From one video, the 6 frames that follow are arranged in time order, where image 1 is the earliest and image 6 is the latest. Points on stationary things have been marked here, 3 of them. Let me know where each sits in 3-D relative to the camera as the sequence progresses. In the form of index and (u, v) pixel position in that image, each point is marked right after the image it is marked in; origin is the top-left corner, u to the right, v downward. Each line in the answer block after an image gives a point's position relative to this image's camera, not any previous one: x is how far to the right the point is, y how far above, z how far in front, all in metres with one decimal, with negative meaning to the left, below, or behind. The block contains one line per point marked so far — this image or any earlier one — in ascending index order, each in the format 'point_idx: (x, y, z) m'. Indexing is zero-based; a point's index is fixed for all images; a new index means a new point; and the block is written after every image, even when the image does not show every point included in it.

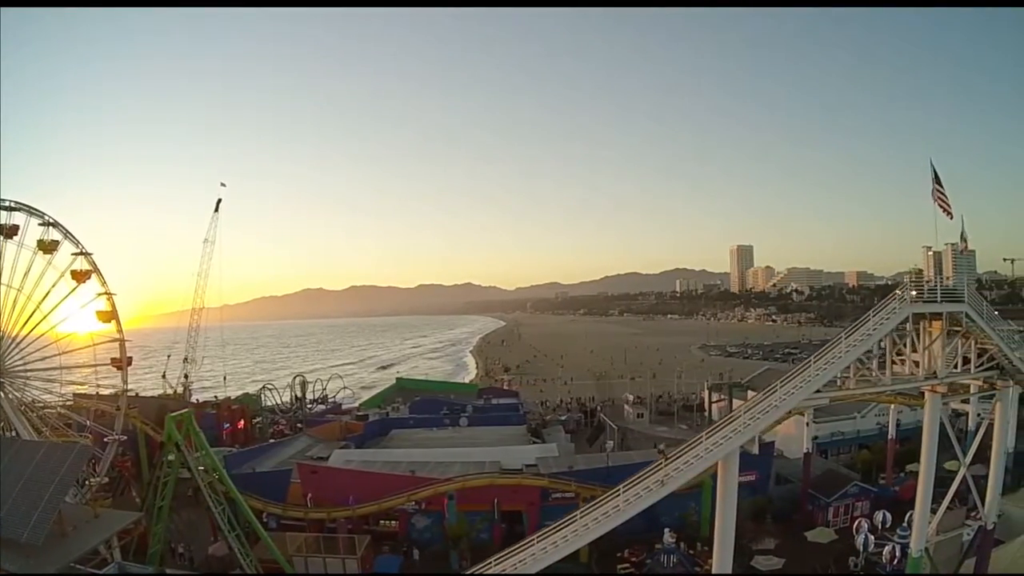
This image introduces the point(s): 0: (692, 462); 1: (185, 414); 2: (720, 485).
0: (+3.5, -3.6, +12.2) m
1: (-11.1, -4.1, +19.3) m
2: (+4.7, -4.3, +13.2) m
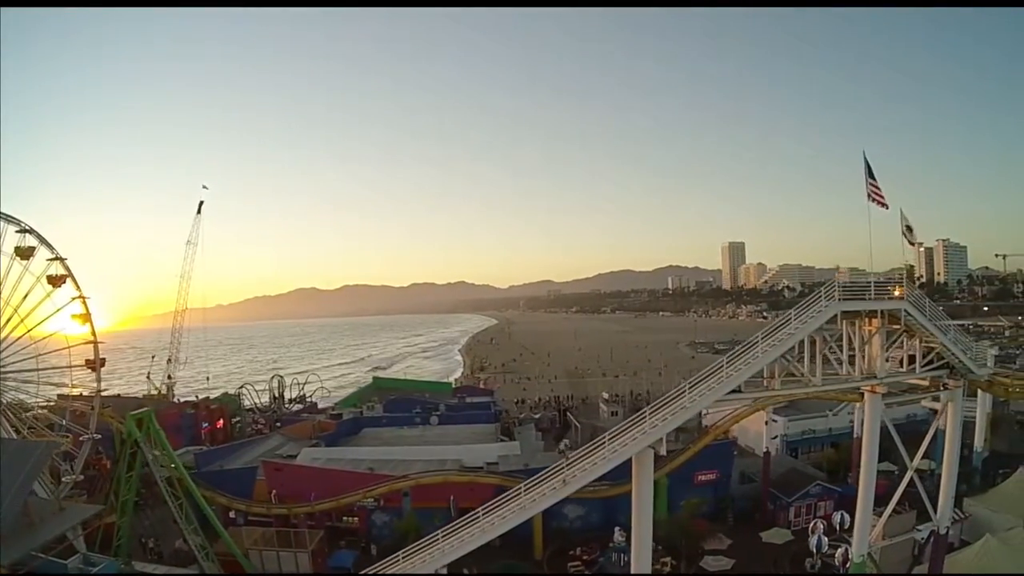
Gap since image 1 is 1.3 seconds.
0: (+1.5, -3.7, +12.6) m
1: (-12.9, -4.3, +20.0) m
2: (+2.8, -4.4, +13.6) m
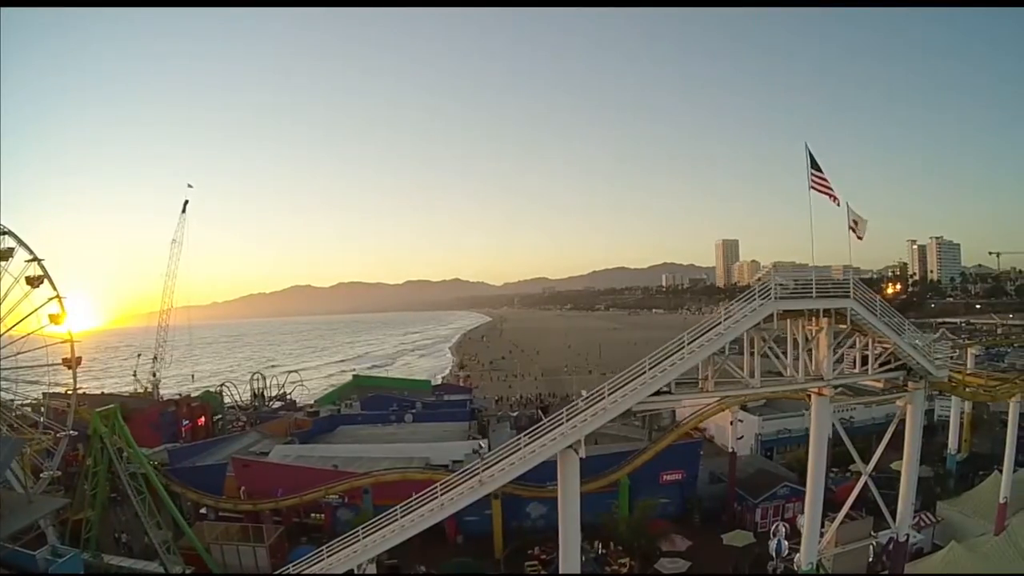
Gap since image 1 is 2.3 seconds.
0: (-0.2, -3.8, +12.8) m
1: (-14.4, -4.3, +20.6) m
2: (+1.1, -4.6, +13.8) m
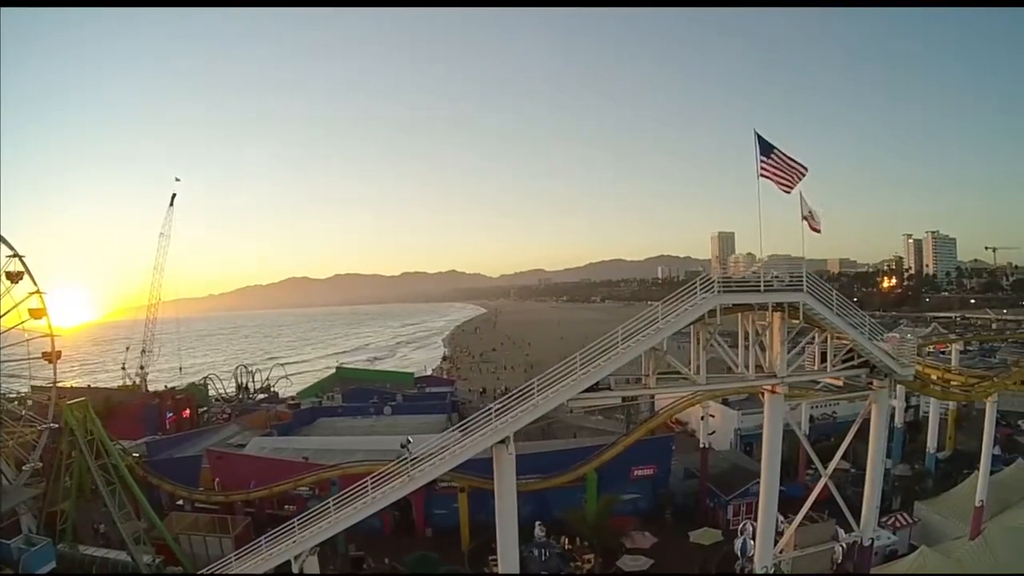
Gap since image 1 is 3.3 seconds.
0: (-1.7, -3.9, +12.9) m
1: (-15.7, -4.2, +21.0) m
2: (-0.3, -4.6, +13.9) m
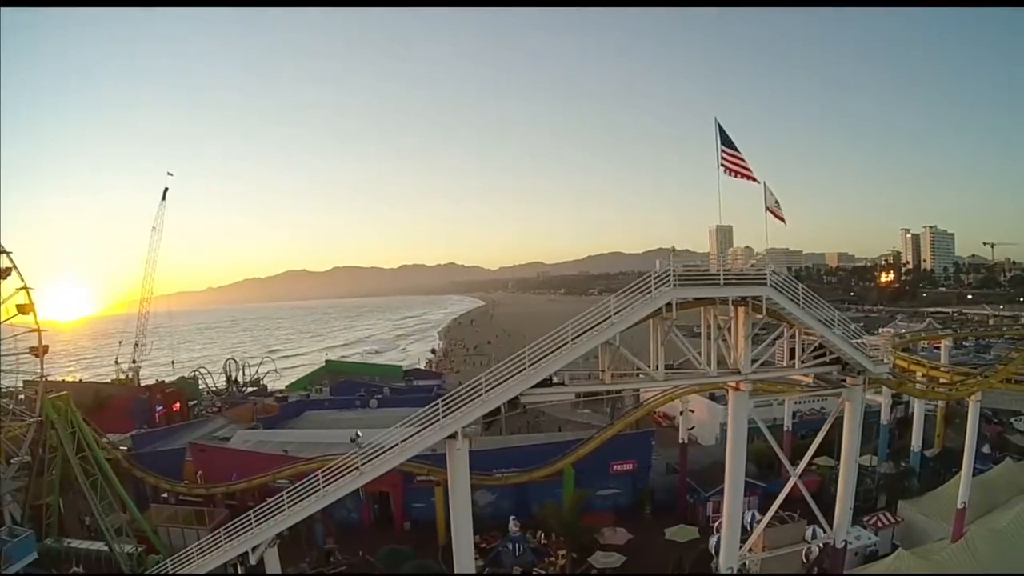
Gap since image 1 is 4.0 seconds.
0: (-2.7, -3.9, +13.0) m
1: (-16.7, -4.0, +21.4) m
2: (-1.4, -4.6, +14.0) m
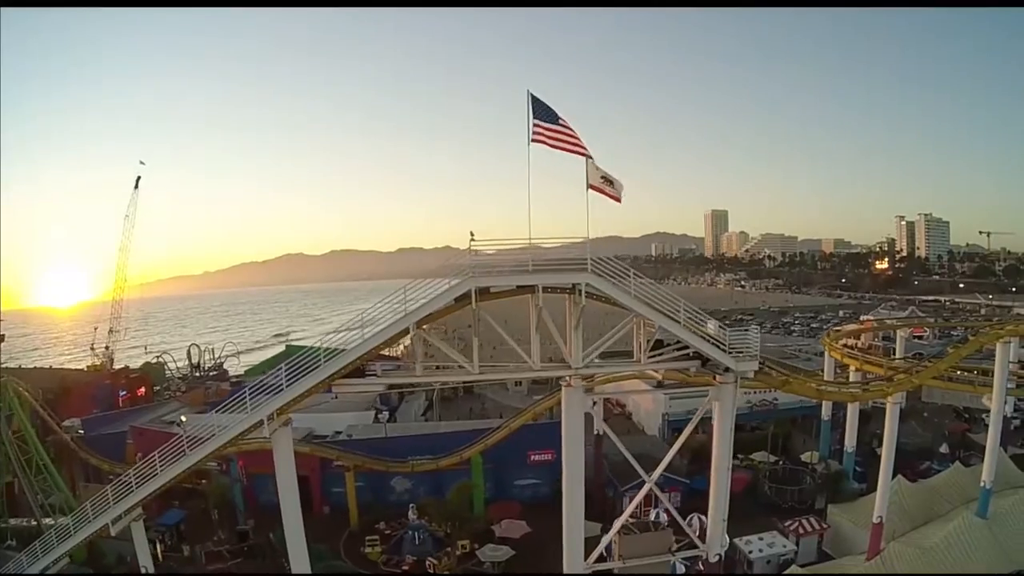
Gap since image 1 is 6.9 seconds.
0: (-7.2, -4.0, +13.6) m
1: (-20.4, -3.7, +23.0) m
2: (-5.8, -4.6, +14.5) m
